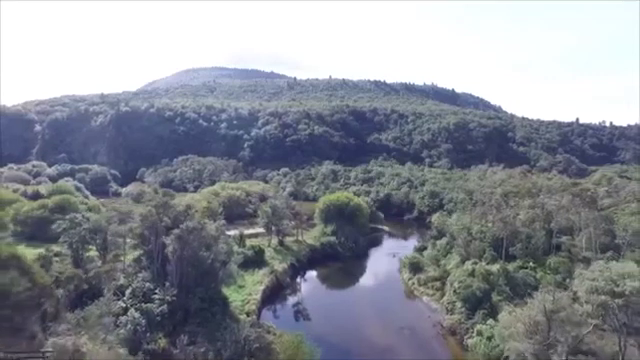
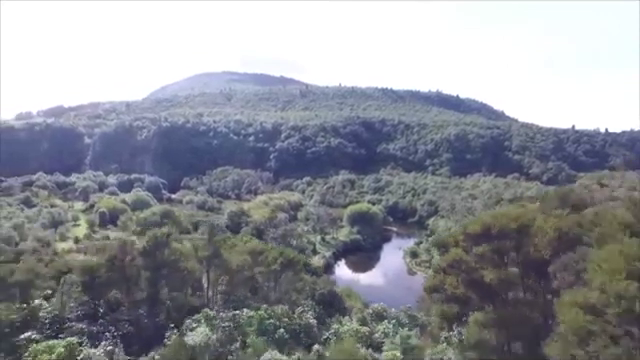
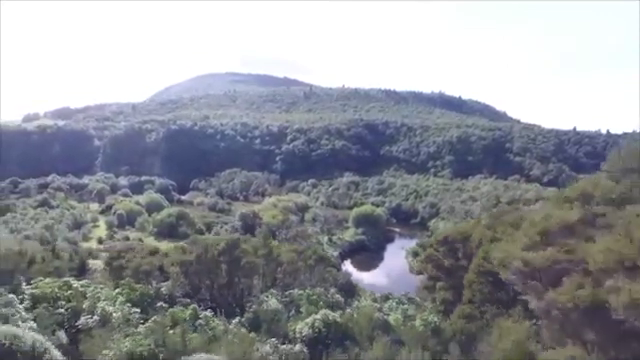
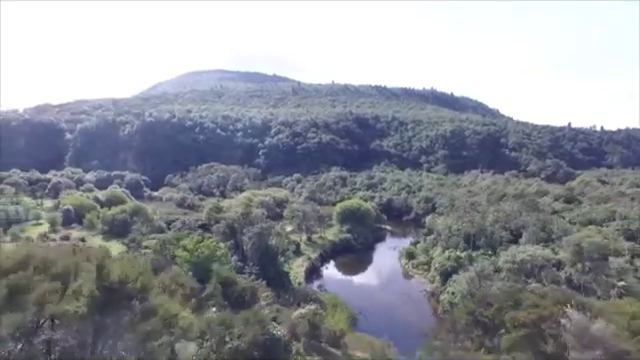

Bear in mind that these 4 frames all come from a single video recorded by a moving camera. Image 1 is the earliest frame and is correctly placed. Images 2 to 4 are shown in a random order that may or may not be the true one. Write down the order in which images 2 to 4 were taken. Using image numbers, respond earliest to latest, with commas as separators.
4, 2, 3
